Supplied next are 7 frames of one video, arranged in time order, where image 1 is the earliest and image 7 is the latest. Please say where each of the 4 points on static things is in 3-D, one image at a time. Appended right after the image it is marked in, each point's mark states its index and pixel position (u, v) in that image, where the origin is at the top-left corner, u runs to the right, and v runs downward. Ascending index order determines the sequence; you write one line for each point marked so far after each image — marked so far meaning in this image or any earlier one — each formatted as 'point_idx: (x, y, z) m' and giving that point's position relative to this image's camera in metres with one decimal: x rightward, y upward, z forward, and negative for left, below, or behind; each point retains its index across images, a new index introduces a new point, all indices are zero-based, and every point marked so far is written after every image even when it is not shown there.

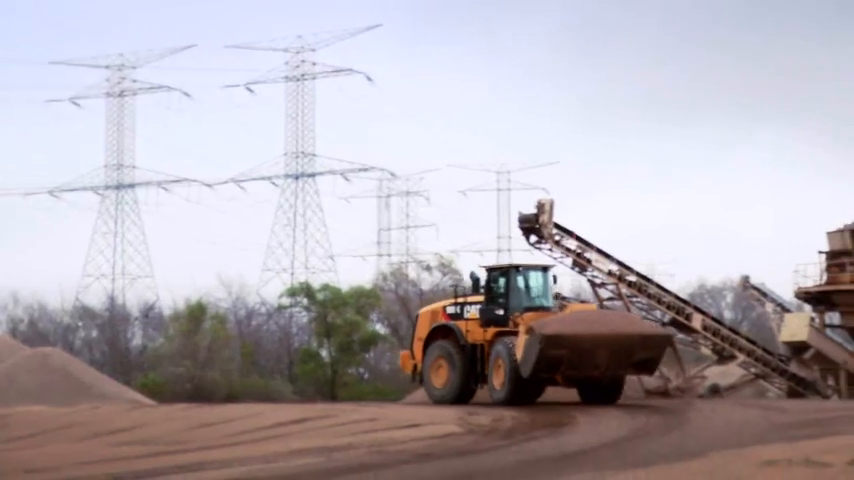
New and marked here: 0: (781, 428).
0: (+3.5, -1.8, +14.8) m
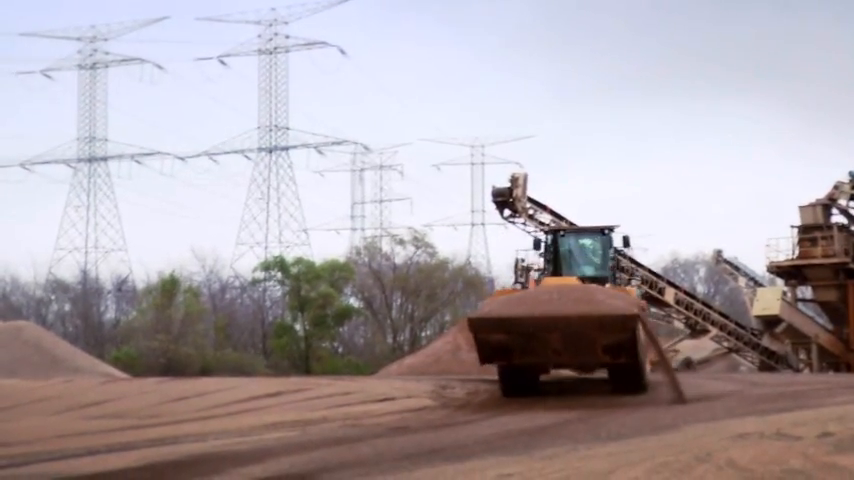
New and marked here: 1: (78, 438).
0: (+3.3, -1.6, +14.9) m
1: (-3.4, -1.9, +14.4) m
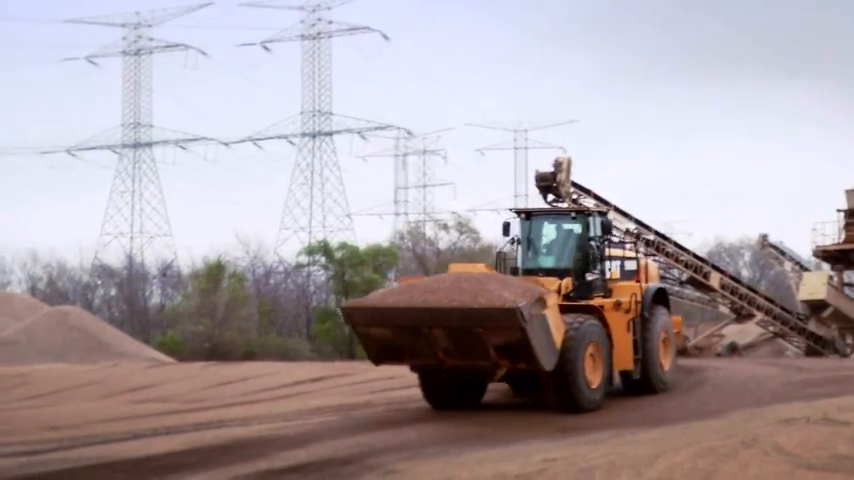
0: (+3.7, -1.4, +14.8) m
1: (-2.9, -1.8, +14.5) m
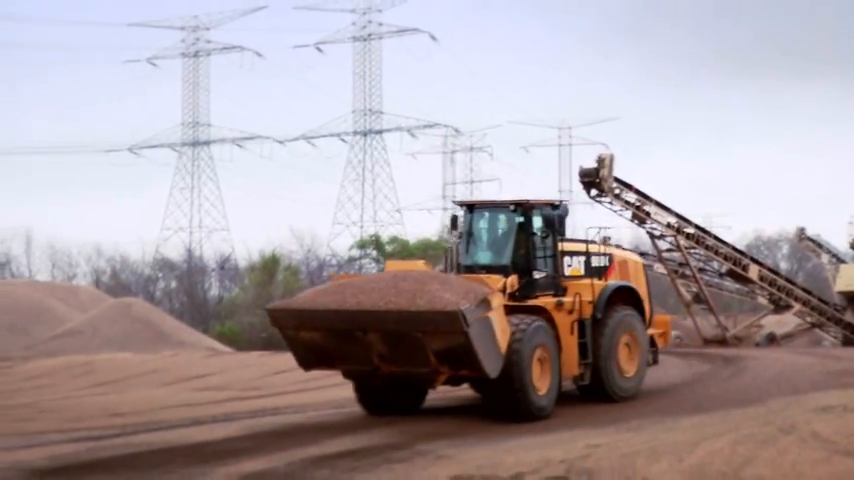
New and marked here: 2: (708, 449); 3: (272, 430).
0: (+4.2, -1.4, +15.2) m
1: (-2.5, -1.7, +15.1) m
2: (+2.5, -1.9, +13.3) m
3: (-1.5, -1.8, +14.1) m
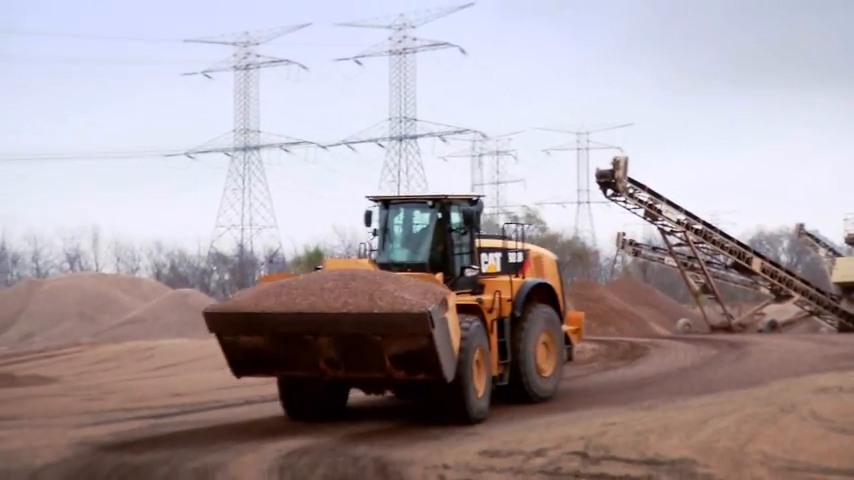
0: (+4.5, -1.3, +16.5) m
1: (-2.1, -1.7, +16.5) m
2: (+2.8, -1.9, +14.6) m
3: (-1.2, -1.8, +15.5) m
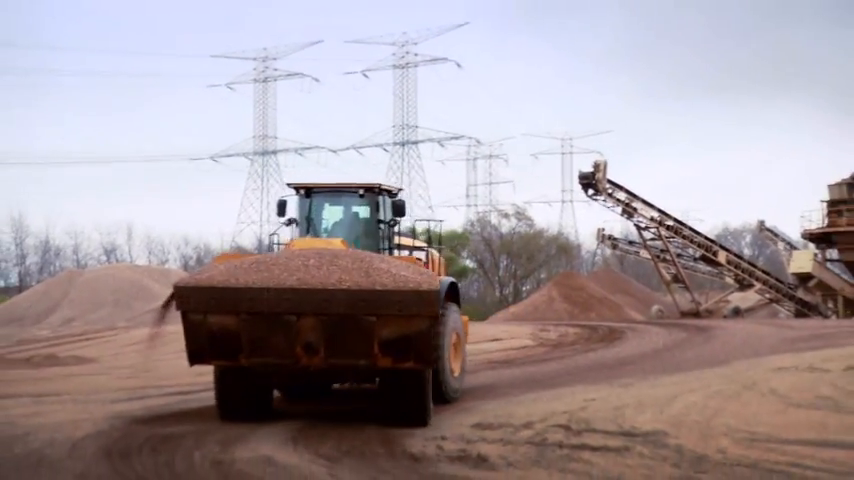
0: (+4.5, -1.2, +18.3) m
1: (-2.1, -1.6, +18.4) m
2: (+2.8, -1.8, +16.5) m
3: (-1.2, -1.7, +17.3) m
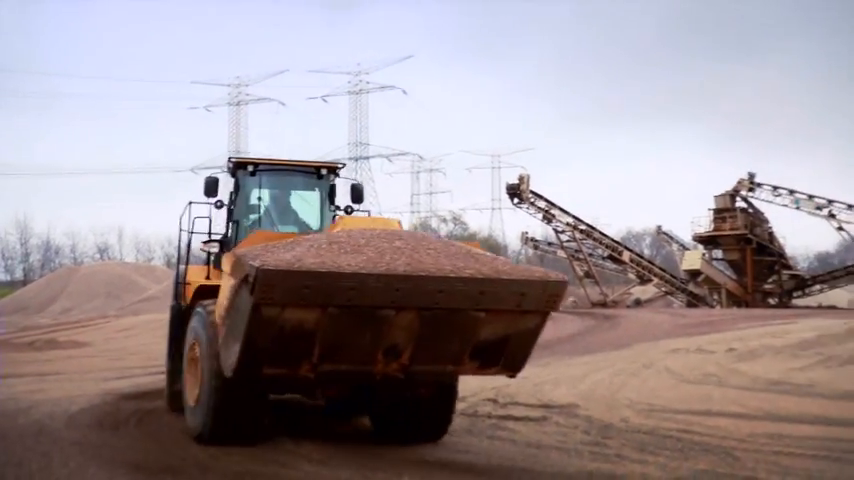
0: (+3.8, -1.3, +21.6) m
1: (-2.9, -1.6, +21.3) m
2: (+2.2, -1.8, +19.7) m
3: (-1.8, -1.7, +20.3) m
